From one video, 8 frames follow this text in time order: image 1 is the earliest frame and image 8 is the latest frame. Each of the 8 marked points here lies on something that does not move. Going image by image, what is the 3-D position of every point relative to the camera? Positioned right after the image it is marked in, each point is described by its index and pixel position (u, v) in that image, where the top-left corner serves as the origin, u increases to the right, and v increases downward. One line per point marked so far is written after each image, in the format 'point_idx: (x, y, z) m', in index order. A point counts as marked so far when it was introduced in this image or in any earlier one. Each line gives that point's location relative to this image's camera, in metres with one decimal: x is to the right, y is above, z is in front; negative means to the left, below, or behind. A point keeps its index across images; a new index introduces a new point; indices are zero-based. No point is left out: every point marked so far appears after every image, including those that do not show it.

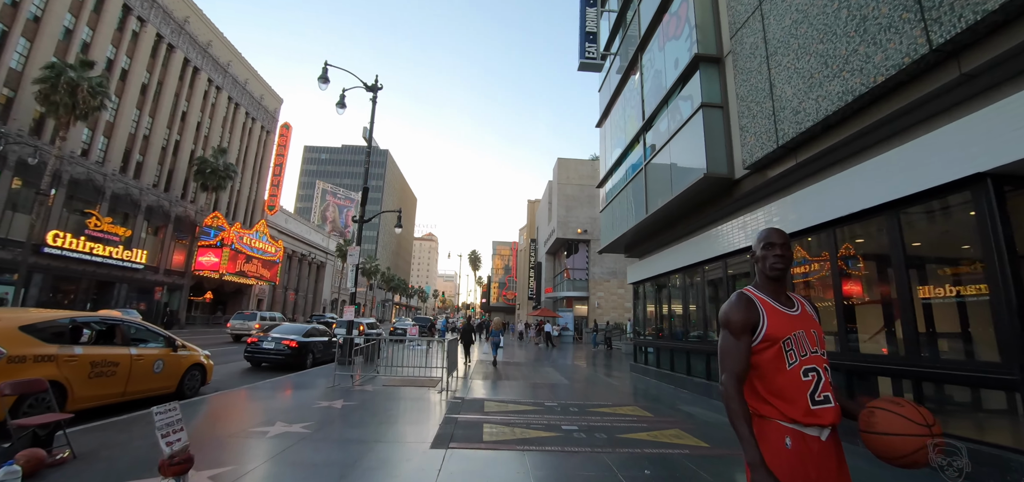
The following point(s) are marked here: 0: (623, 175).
0: (+3.6, +2.1, +13.6) m
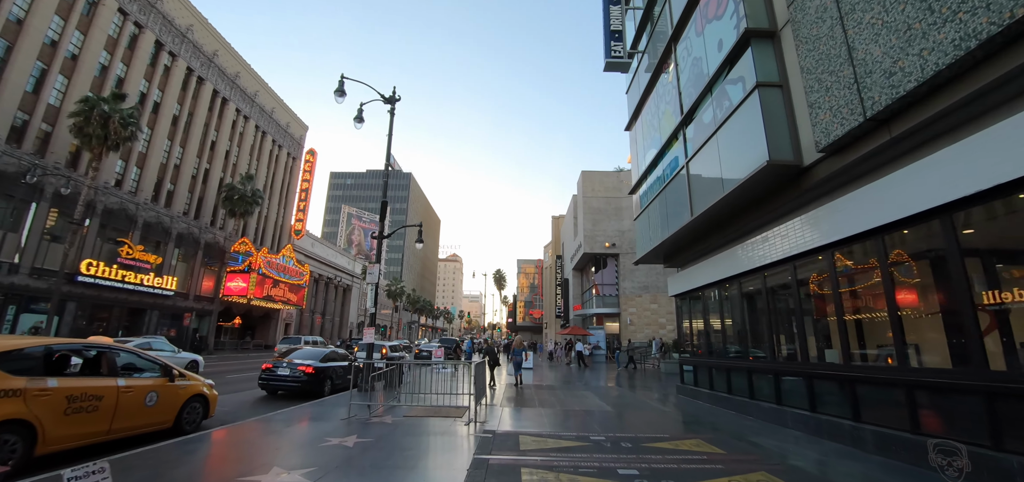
0: (+4.3, +1.9, +12.4) m
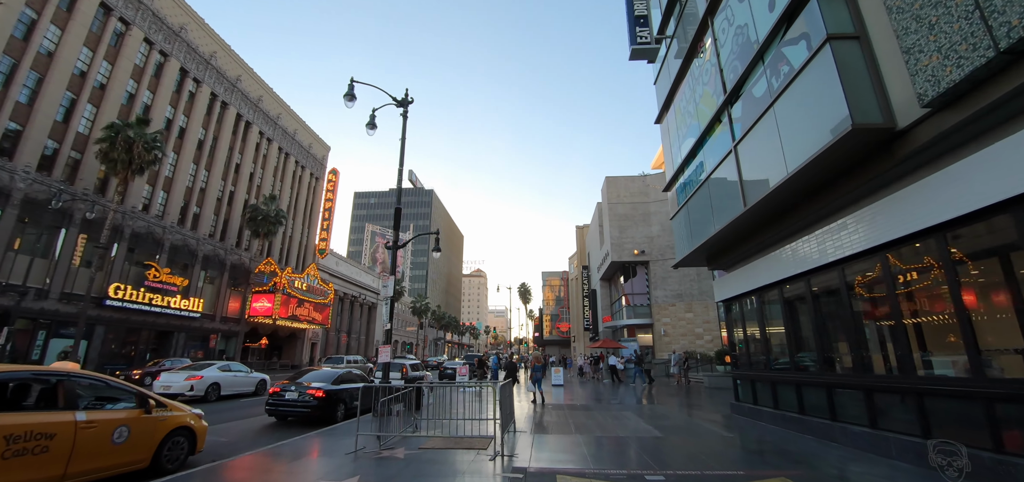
0: (+4.9, +2.0, +11.1) m
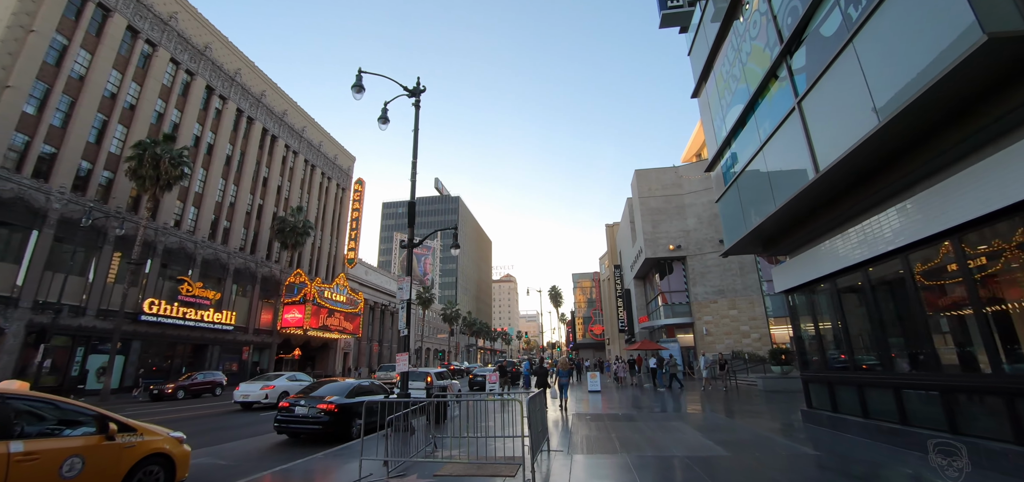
0: (+5.4, +2.4, +9.6) m
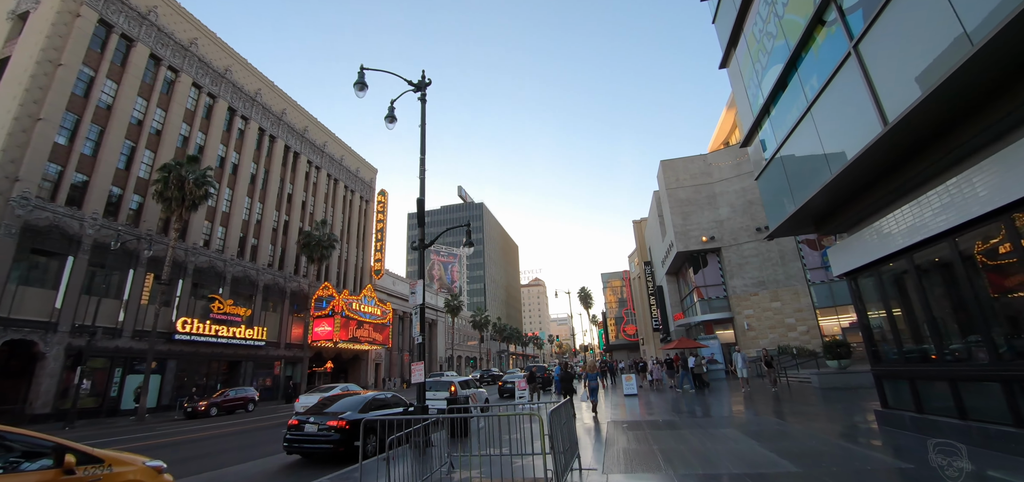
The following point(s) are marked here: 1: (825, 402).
0: (+5.6, +2.8, +8.4) m
1: (+10.7, -5.5, +14.6) m
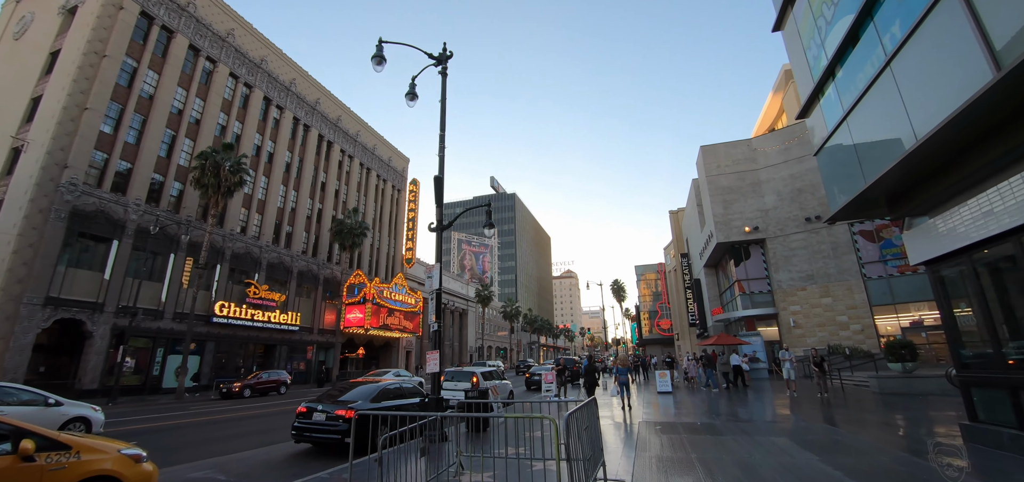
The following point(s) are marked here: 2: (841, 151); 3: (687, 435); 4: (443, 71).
0: (+5.9, +3.1, +7.2) m
1: (+11.5, -5.1, +13.1) m
2: (+6.5, +1.9, +8.6) m
3: (+3.6, -4.0, +8.8) m
4: (-1.8, +4.4, +11.2) m
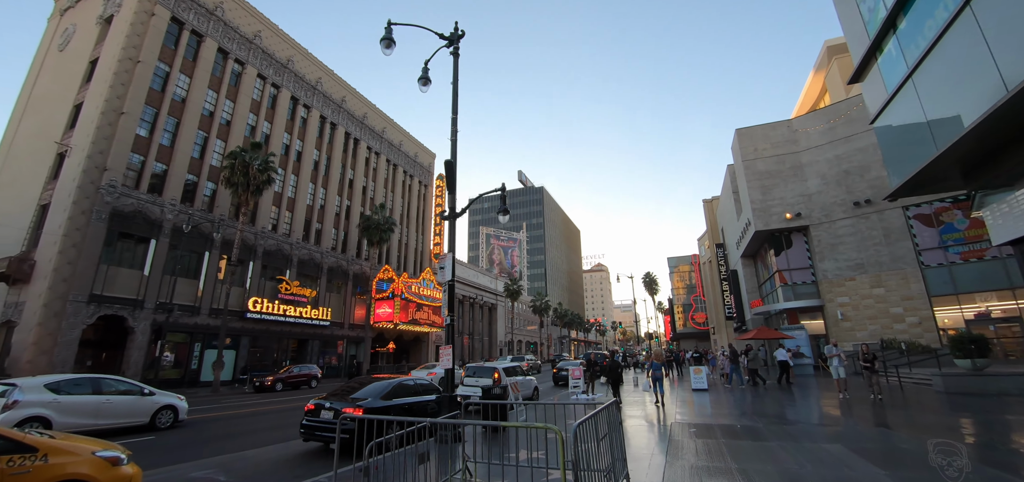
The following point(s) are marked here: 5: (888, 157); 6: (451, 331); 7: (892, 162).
0: (+6.0, +3.5, +6.1) m
1: (+12.1, -4.6, +11.7) m
2: (+6.7, +2.2, +7.5) m
3: (+4.0, -3.7, +8.0) m
4: (-1.4, +4.7, +10.6) m
5: (+6.9, +1.8, +7.9) m
6: (-1.3, -1.9, +8.9) m
7: (+7.0, +1.4, +7.9) m
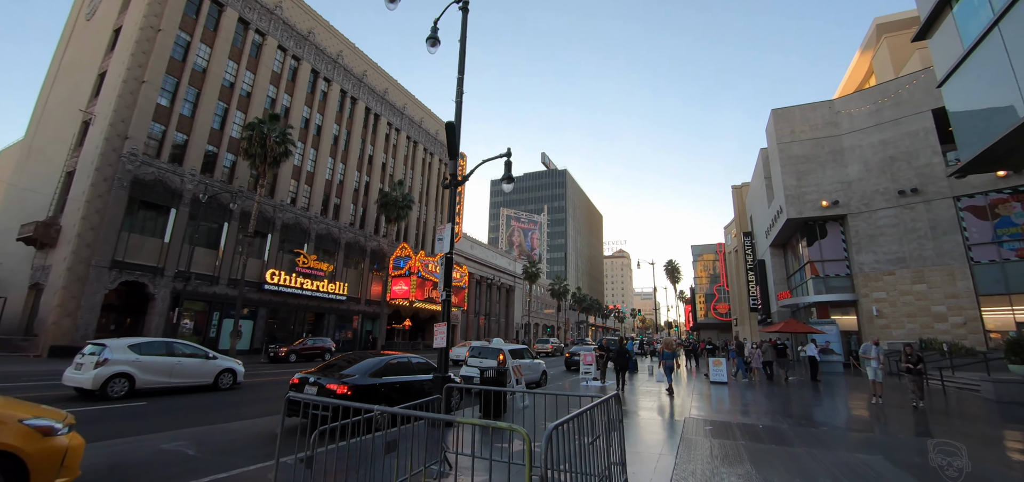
0: (+6.1, +3.6, +4.9) m
1: (+12.2, -4.4, +10.6) m
2: (+6.8, +2.5, +6.3) m
3: (+3.9, -3.3, +7.2) m
4: (-1.1, +5.3, +9.8) m
5: (+7.0, +2.0, +6.7) m
6: (-1.2, -1.3, +8.3) m
7: (+7.1, +1.6, +6.8) m
